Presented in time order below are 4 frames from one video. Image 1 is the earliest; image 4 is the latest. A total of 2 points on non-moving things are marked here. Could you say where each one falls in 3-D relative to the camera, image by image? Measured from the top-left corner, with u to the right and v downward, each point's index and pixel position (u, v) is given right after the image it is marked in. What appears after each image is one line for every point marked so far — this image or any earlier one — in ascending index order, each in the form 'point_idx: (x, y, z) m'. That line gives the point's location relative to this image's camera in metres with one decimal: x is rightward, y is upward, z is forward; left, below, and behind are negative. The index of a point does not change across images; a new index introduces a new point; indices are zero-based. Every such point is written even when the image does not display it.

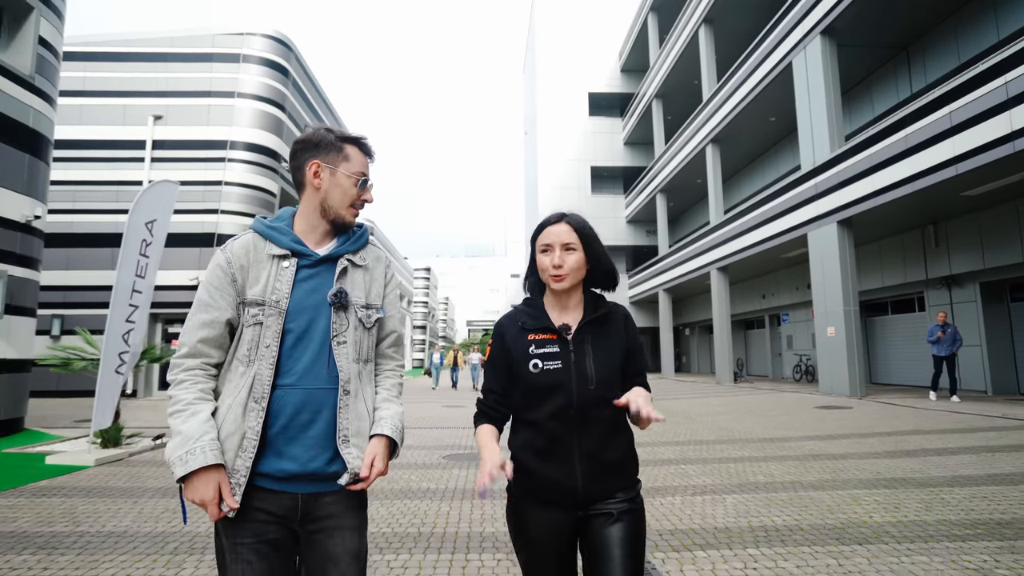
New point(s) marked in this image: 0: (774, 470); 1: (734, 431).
0: (+2.9, -1.9, +6.4) m
1: (+3.4, -2.3, +8.9) m
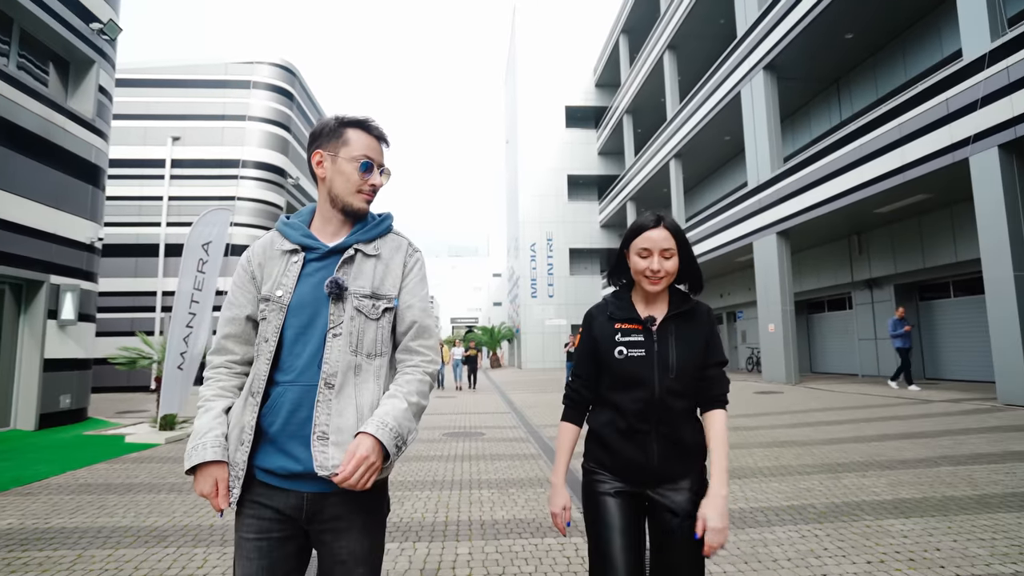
0: (+2.6, -2.0, +7.5) m
1: (+3.0, -2.3, +10.0) m
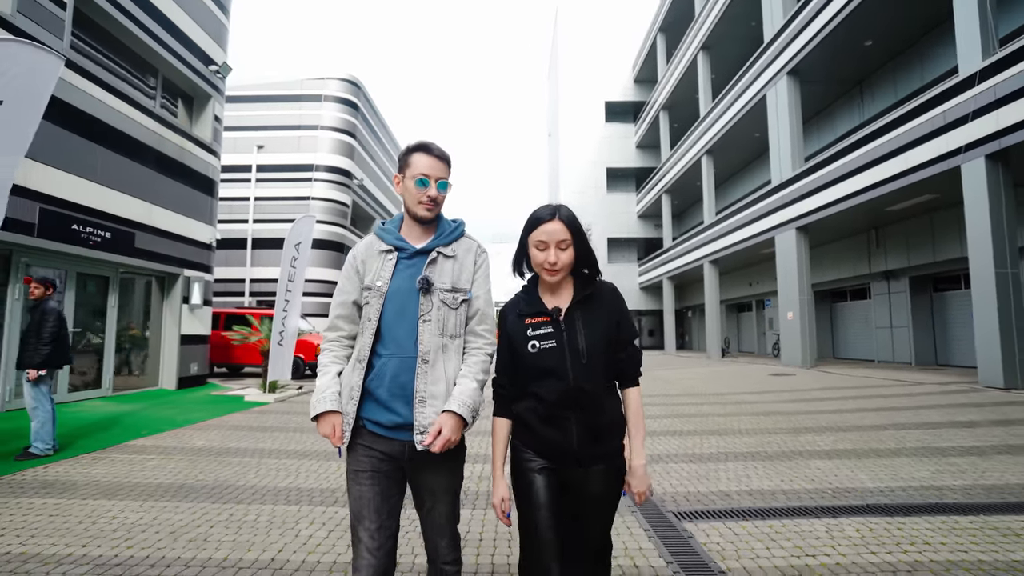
0: (+3.1, -1.9, +8.4) m
1: (+3.8, -2.1, +10.9) m
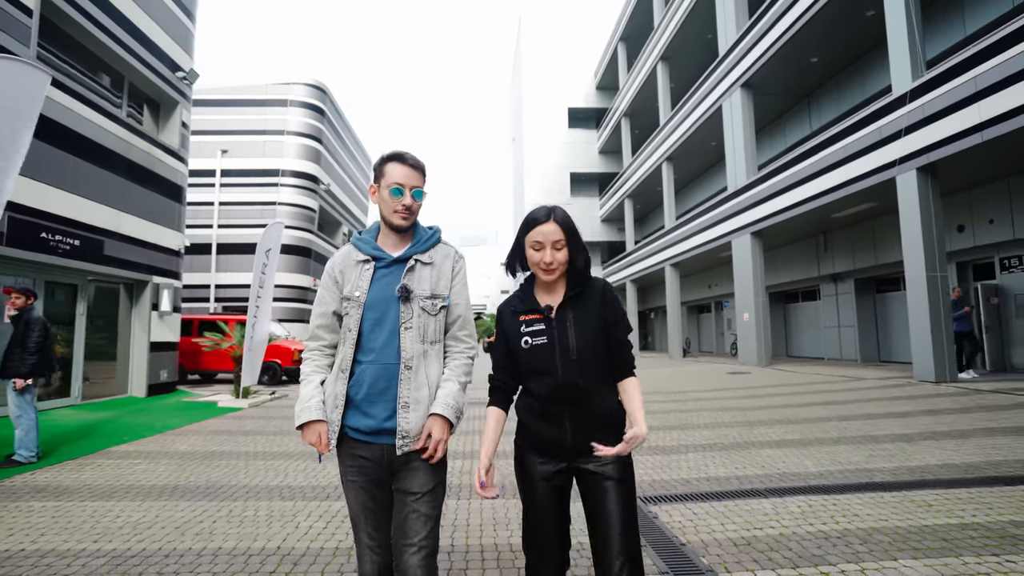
0: (+2.7, -1.9, +8.8) m
1: (+3.1, -2.1, +11.4) m
